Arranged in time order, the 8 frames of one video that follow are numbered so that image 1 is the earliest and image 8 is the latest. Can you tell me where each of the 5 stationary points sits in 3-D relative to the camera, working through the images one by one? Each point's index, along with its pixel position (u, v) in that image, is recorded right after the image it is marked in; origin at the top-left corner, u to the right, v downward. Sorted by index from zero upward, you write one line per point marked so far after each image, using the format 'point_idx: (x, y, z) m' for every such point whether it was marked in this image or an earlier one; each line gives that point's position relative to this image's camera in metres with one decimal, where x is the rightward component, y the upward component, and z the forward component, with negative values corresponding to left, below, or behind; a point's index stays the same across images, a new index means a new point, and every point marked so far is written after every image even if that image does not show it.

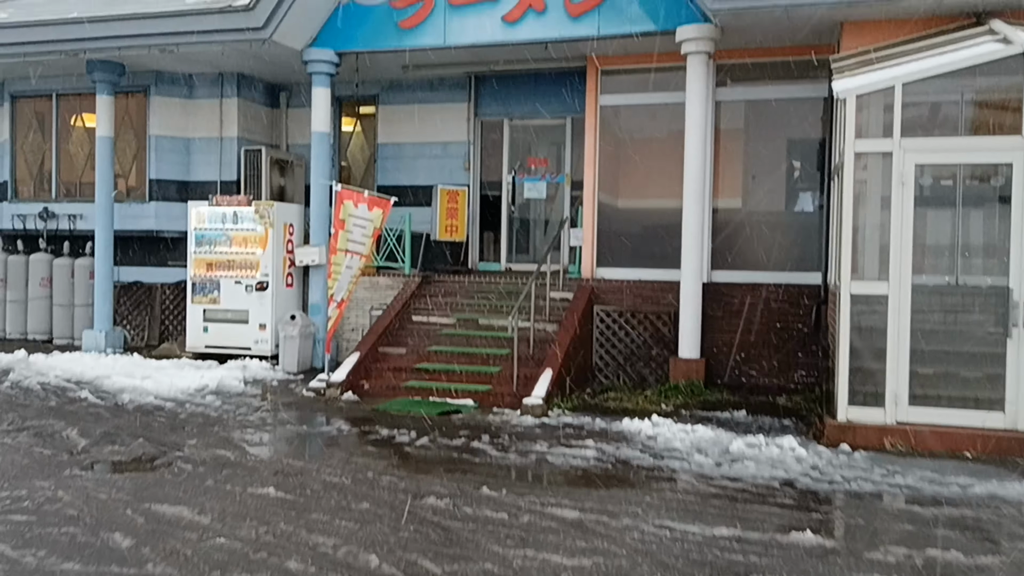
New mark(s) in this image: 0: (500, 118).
0: (-0.1, +2.2, +11.7) m
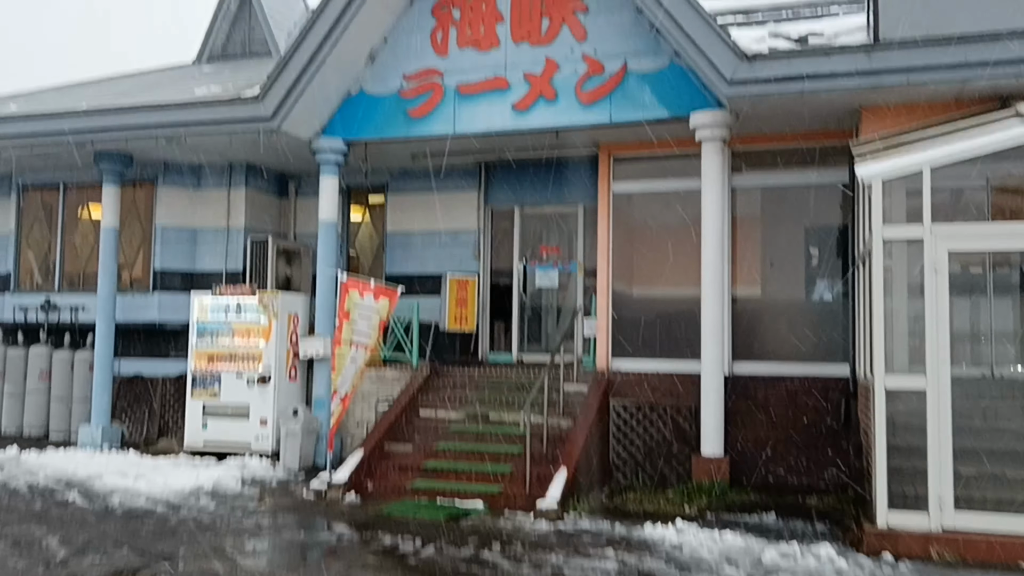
0: (0.0, +1.1, +11.5) m
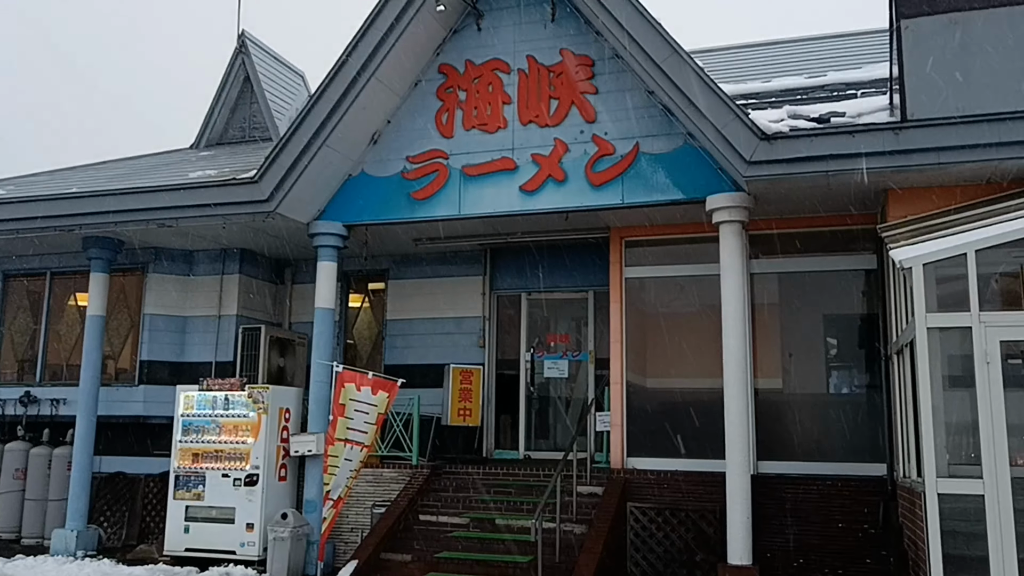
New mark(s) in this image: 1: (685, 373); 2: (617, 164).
0: (+0.1, -0.1, +11.0) m
1: (+1.8, -0.9, +9.7) m
2: (+1.0, +1.2, +8.9) m
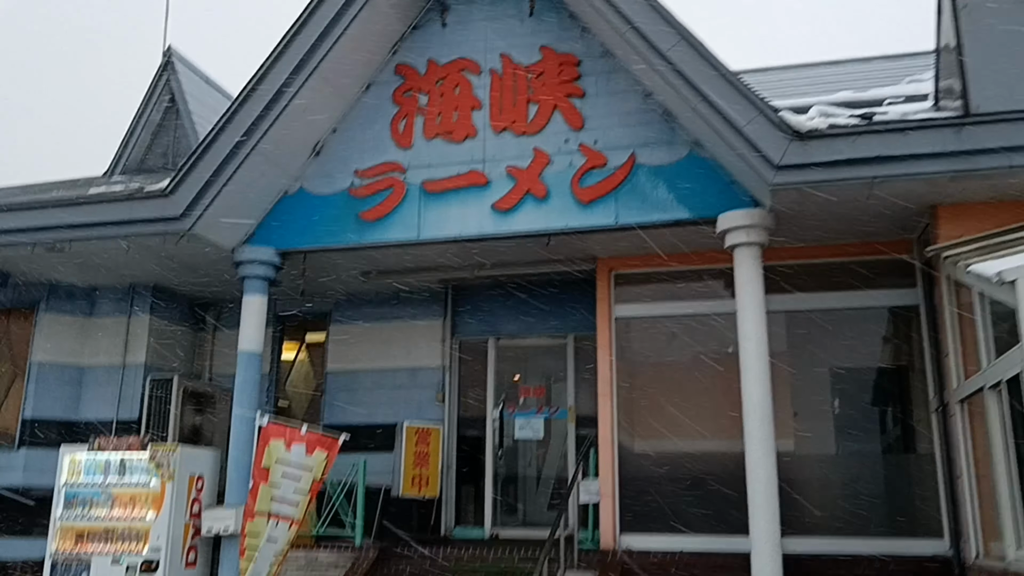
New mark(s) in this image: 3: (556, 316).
0: (-0.3, -0.5, +9.4) m
1: (+1.6, -1.3, +8.1) m
2: (+0.8, +0.9, +7.4) m
3: (+0.4, -0.3, +9.2) m
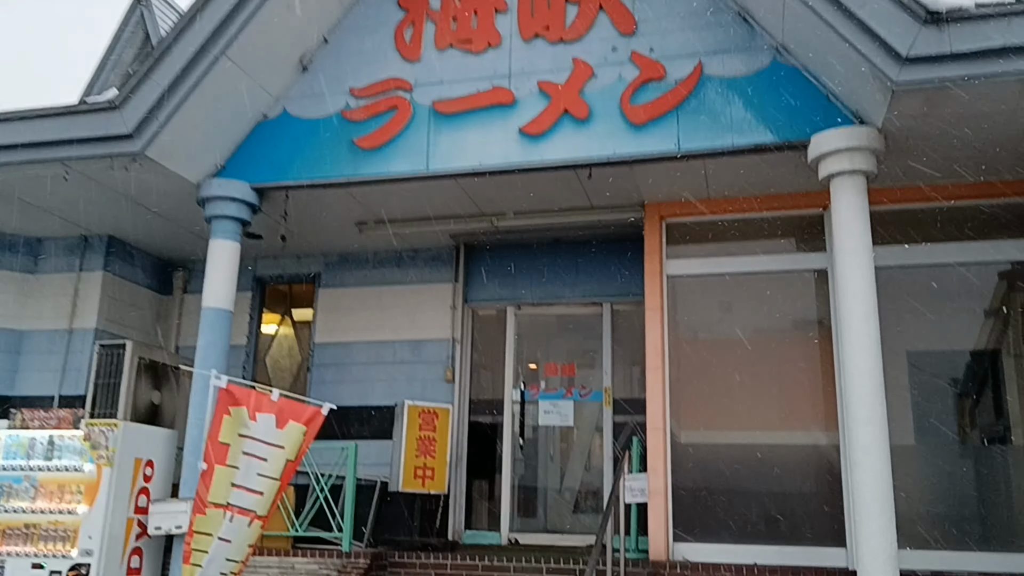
0: (-0.1, -0.2, +7.8) m
1: (+1.7, -0.9, +6.5) m
2: (+1.0, +1.3, +5.9) m
3: (+0.6, +0.1, +7.6) m
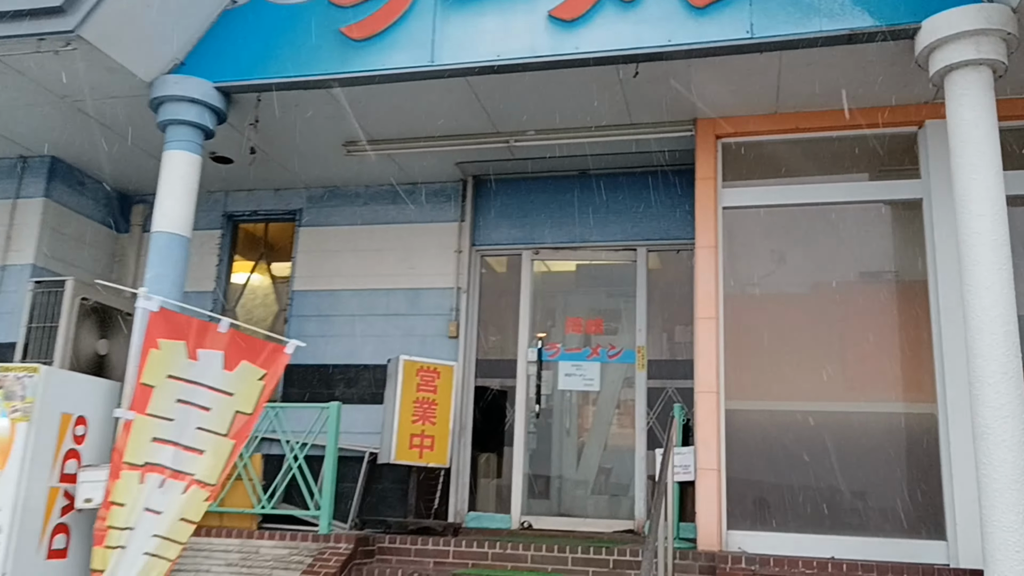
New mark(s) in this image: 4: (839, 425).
0: (0.0, +0.3, +6.6) m
1: (+1.9, -0.6, +5.4) m
2: (+1.2, +1.7, +4.7) m
3: (+0.8, +0.5, +6.4) m
4: (+1.9, -0.8, +5.2) m
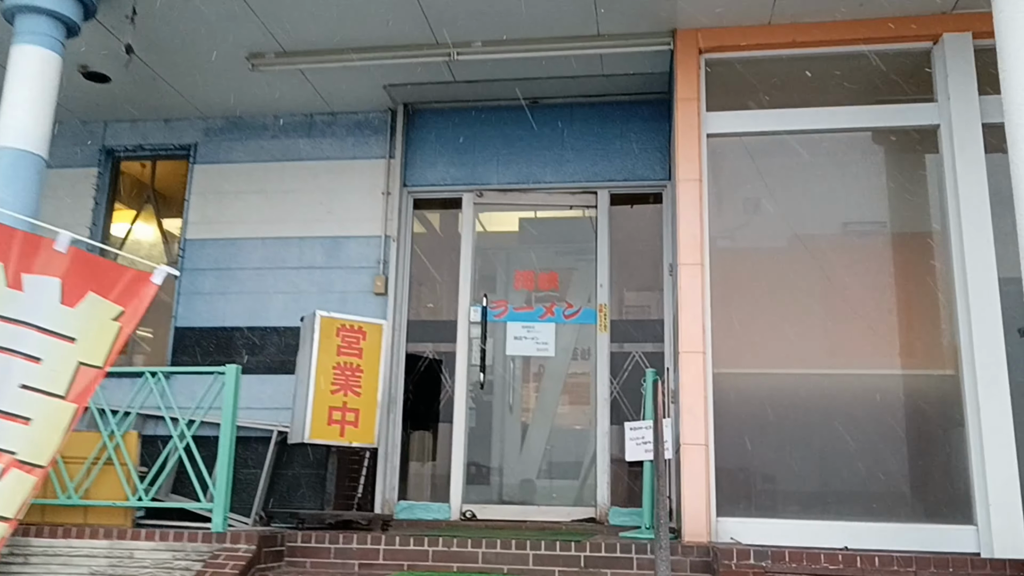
0: (-0.4, +0.6, +5.6) m
1: (+1.6, -0.3, +4.6) m
2: (+1.0, +2.0, +3.8) m
3: (+0.4, +0.8, +5.5) m
4: (+1.6, -0.5, +4.4) m
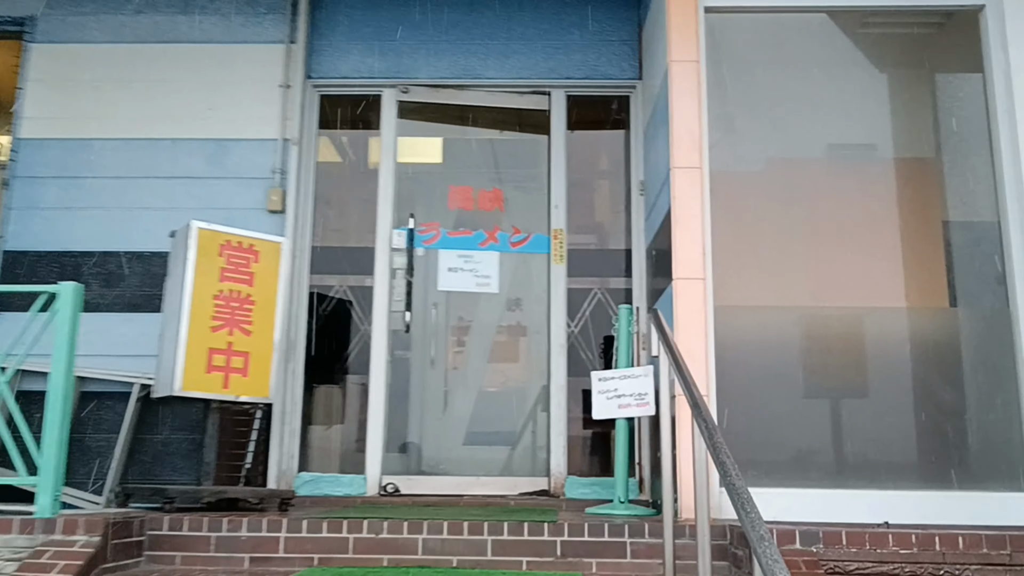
0: (-0.7, +1.0, +4.5) m
1: (+1.3, +0.1, +3.7) m
2: (+0.9, +2.3, +2.8) m
3: (+0.1, +1.2, +4.5) m
4: (+1.4, -0.2, +3.6) m
